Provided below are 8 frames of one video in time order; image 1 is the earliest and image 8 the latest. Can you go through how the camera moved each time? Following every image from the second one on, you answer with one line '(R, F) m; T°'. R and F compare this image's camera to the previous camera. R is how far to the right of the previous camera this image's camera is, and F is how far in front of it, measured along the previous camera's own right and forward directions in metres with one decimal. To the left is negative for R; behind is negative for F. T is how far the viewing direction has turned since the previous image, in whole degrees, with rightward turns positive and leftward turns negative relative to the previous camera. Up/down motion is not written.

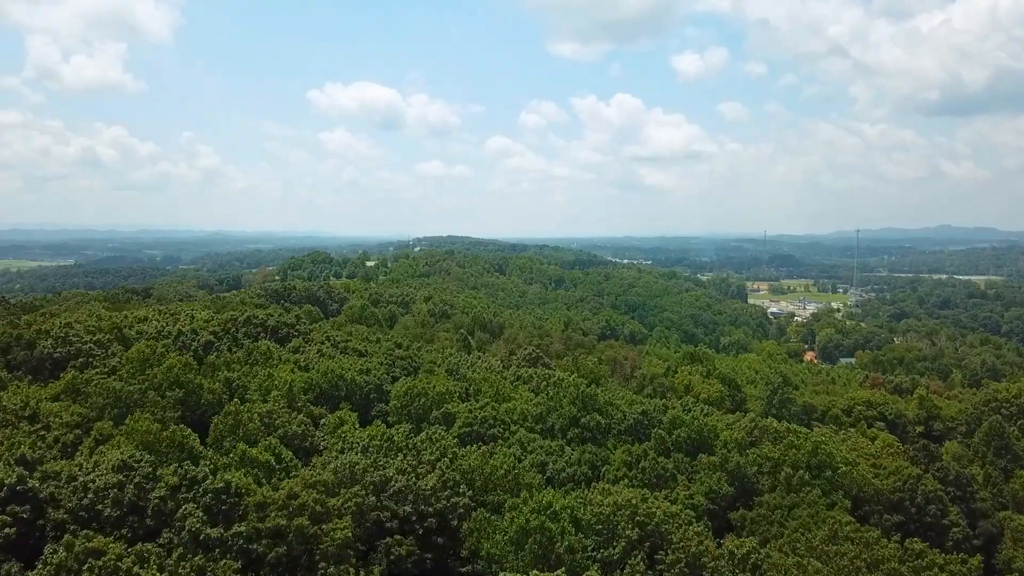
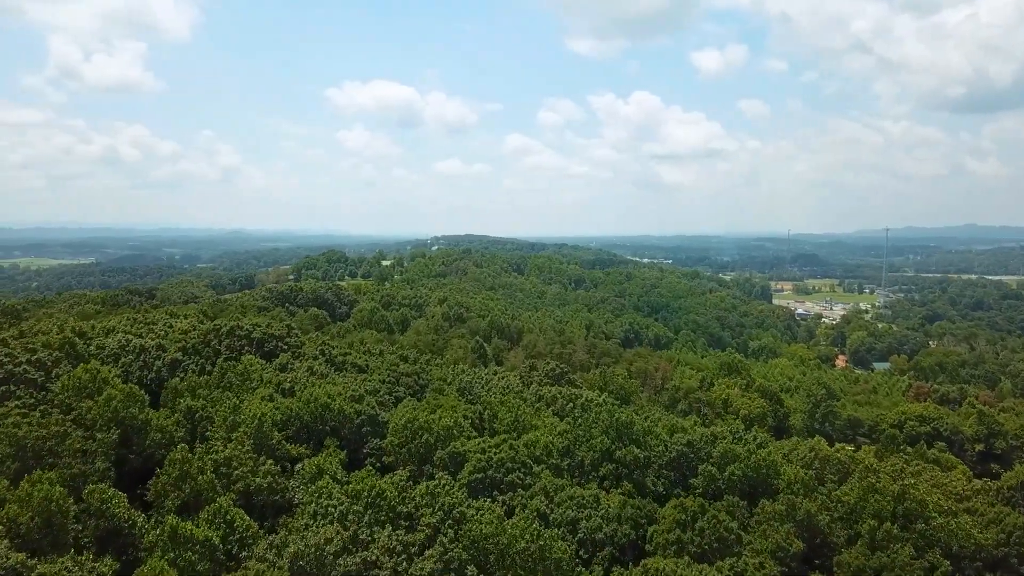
(-0.1, +4.3) m; -1°
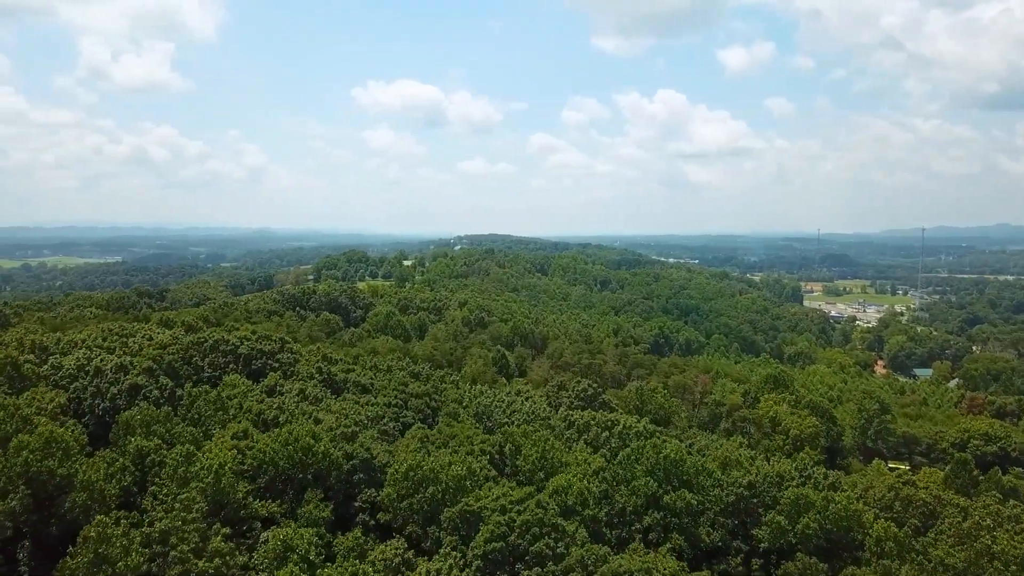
(-0.1, +4.0) m; -2°
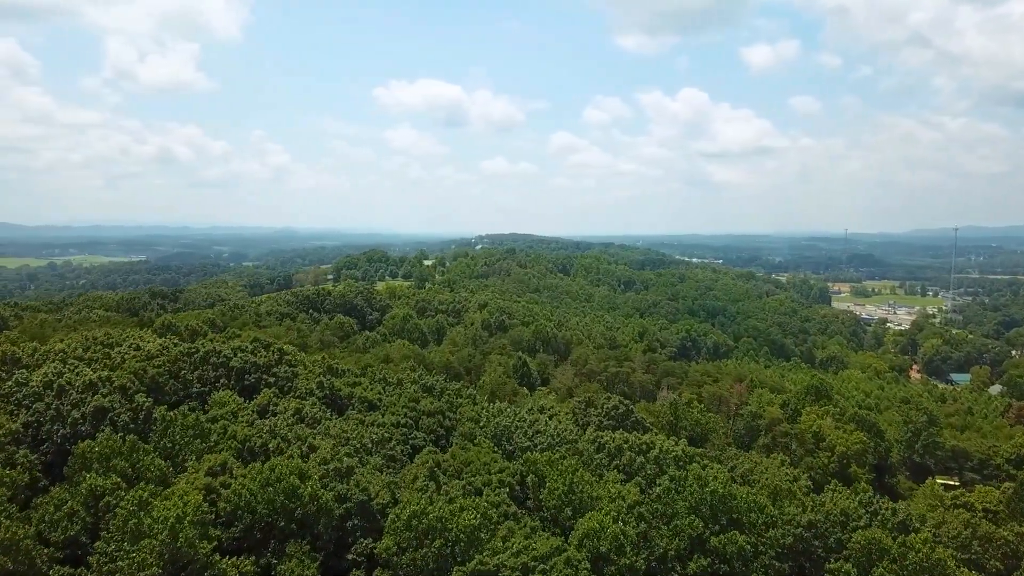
(0.0, +2.7) m; -1°
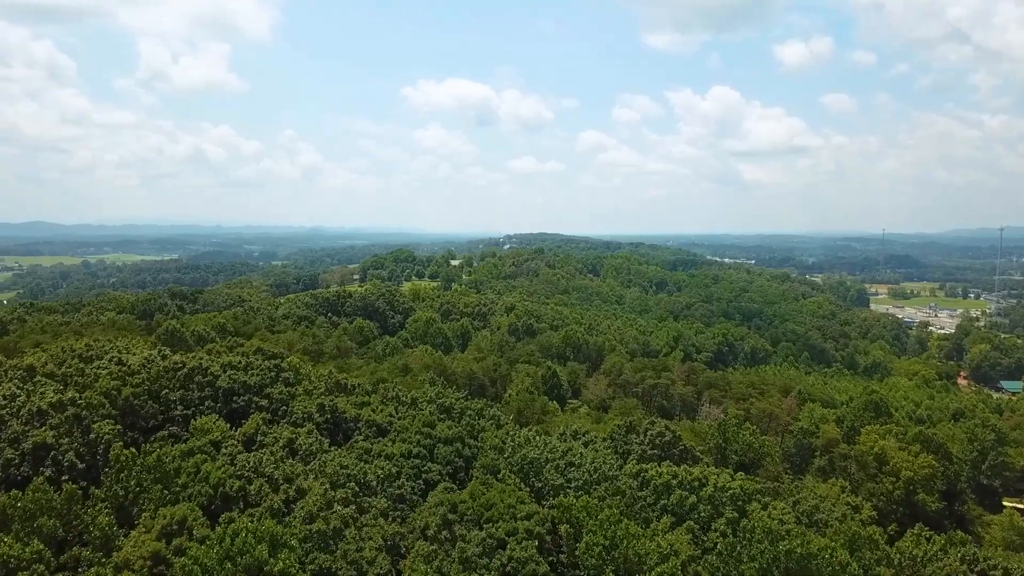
(-0.1, +3.1) m; -2°
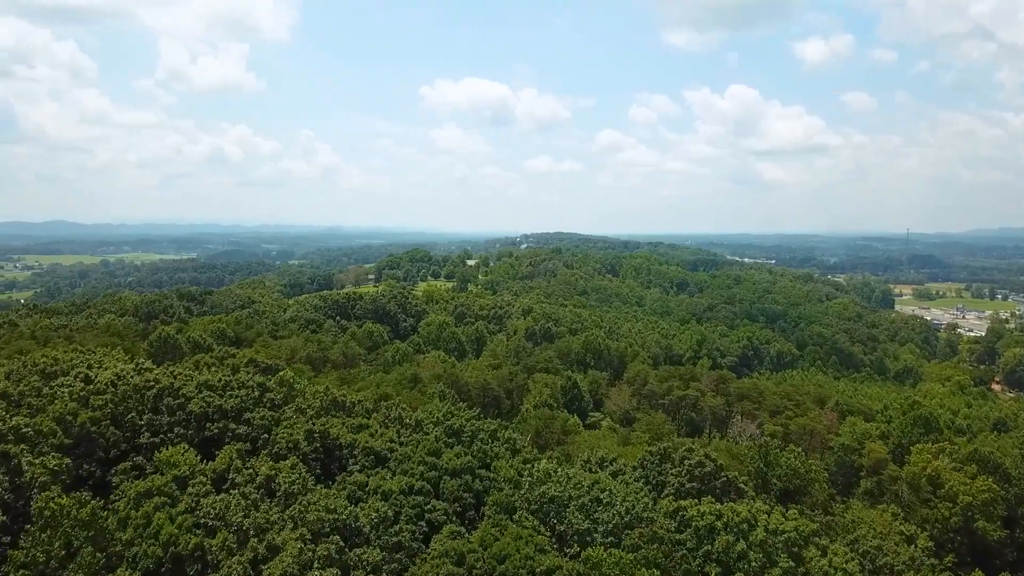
(0.0, +2.7) m; -1°
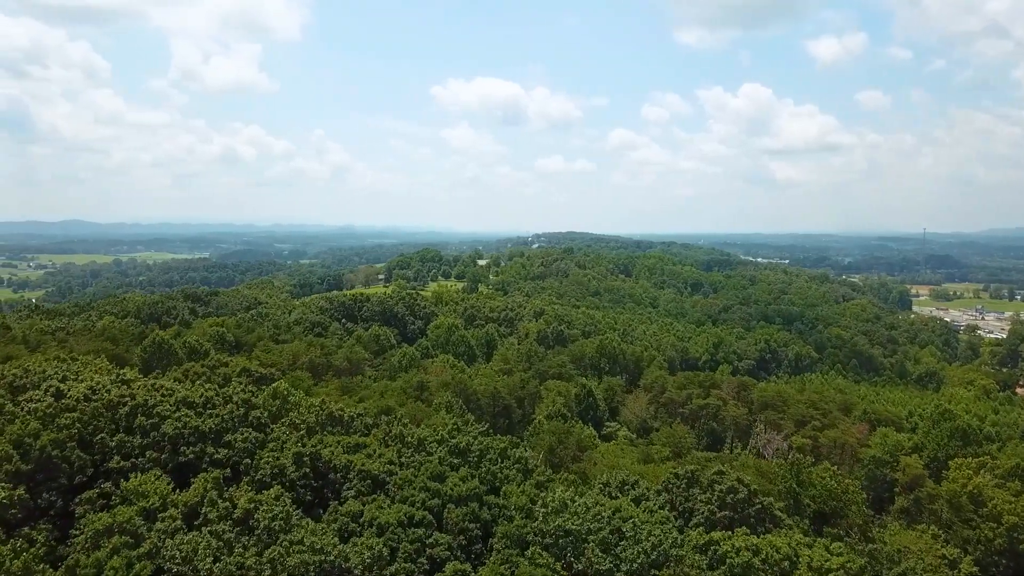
(0.0, +1.8) m; -1°
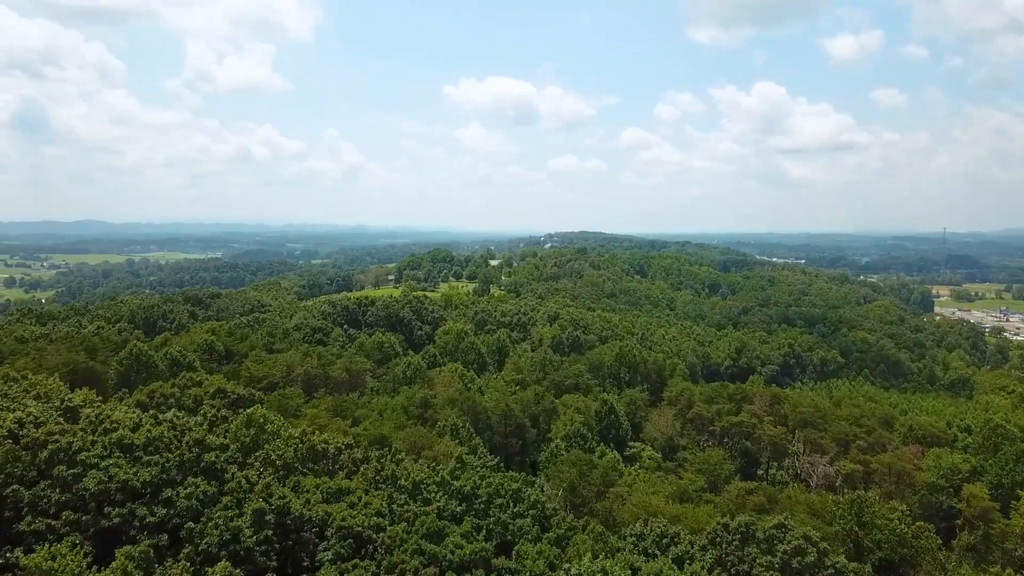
(0.0, +3.1) m; -1°
